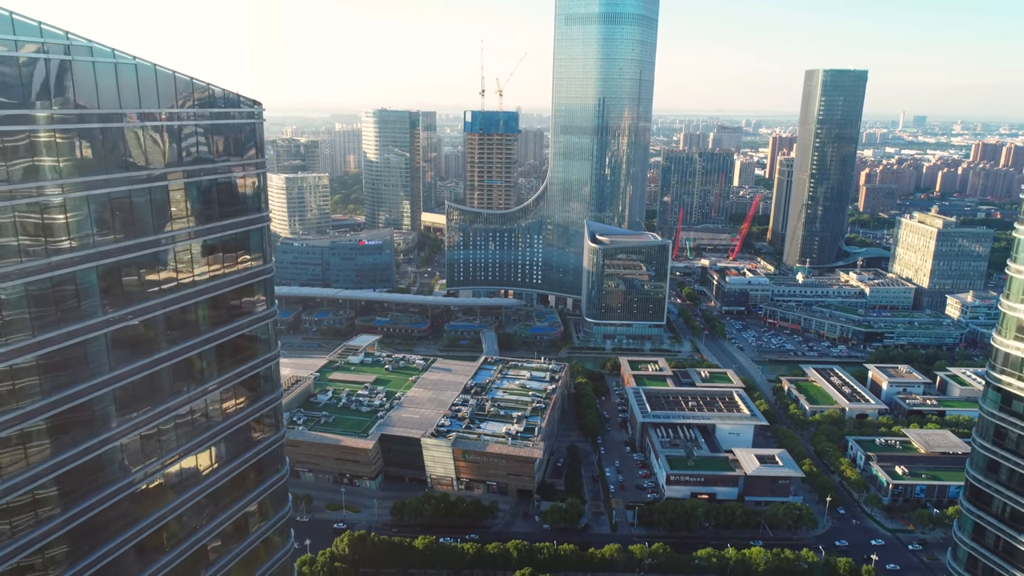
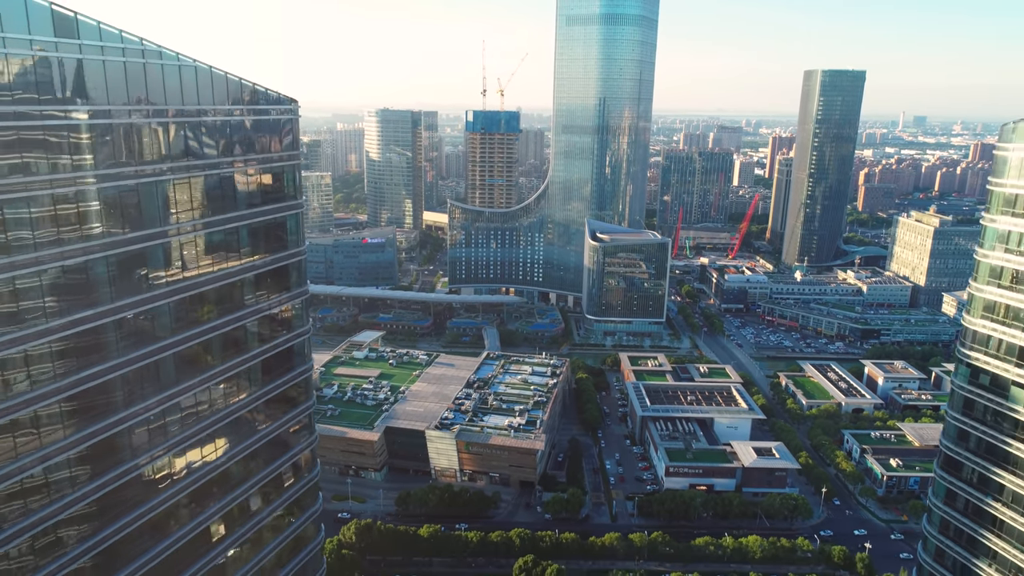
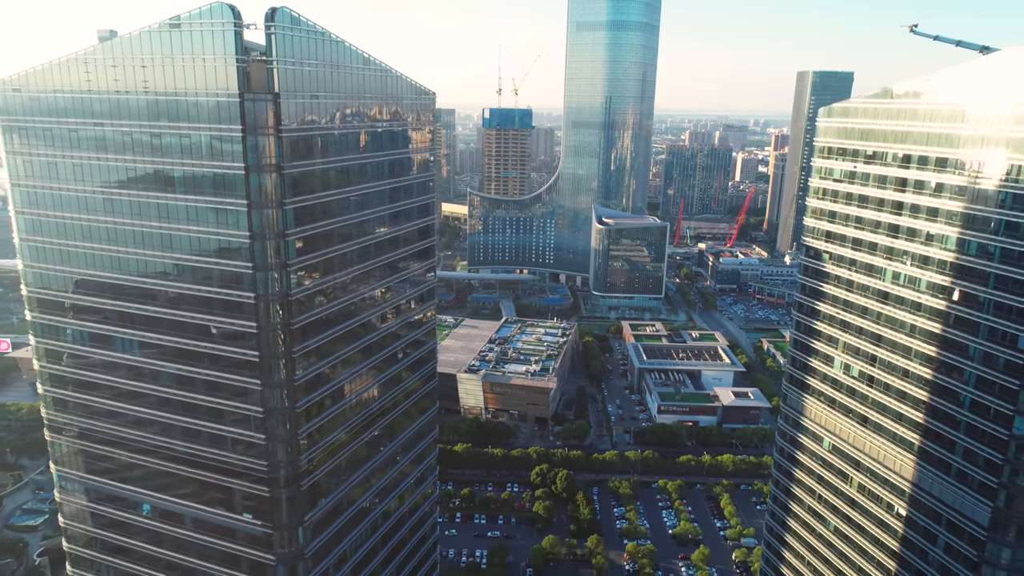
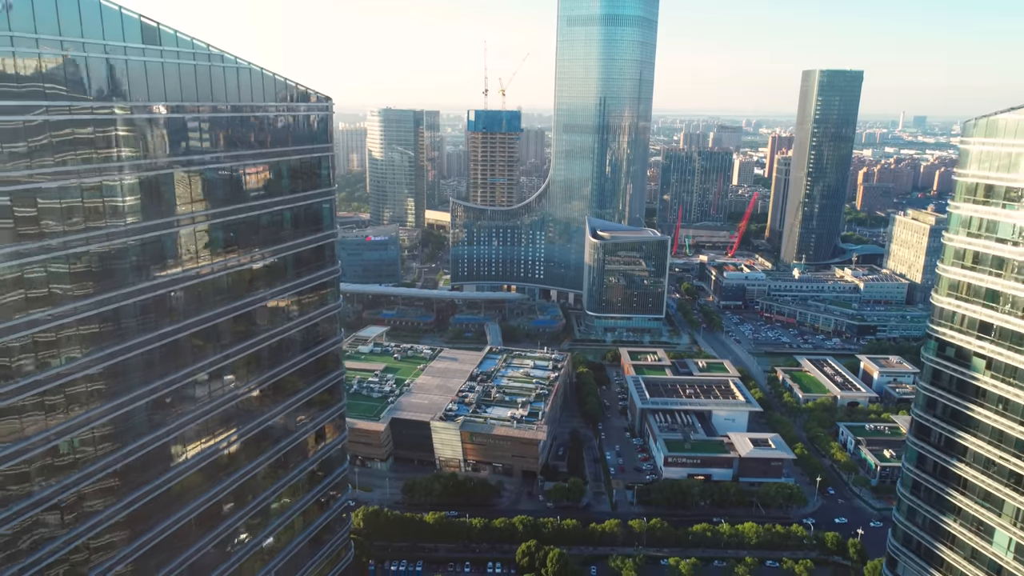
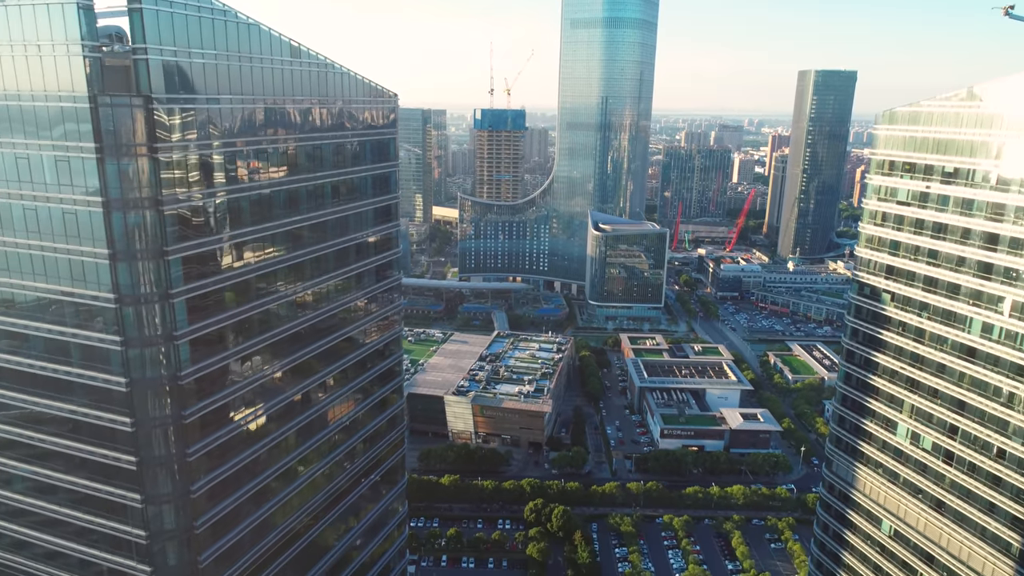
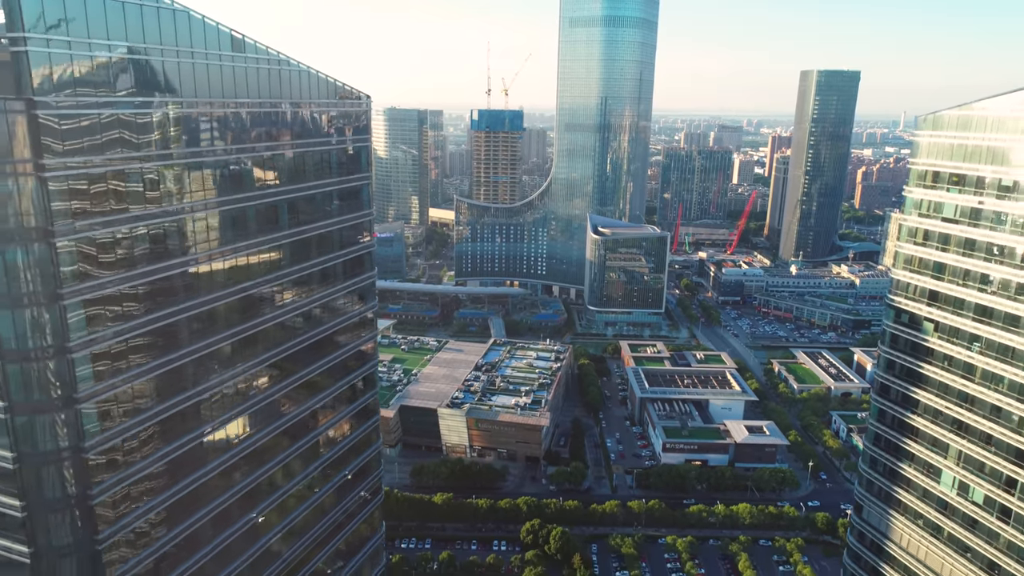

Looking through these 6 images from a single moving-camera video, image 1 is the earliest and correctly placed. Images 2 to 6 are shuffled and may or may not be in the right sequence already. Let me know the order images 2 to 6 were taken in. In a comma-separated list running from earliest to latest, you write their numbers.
2, 4, 6, 5, 3
